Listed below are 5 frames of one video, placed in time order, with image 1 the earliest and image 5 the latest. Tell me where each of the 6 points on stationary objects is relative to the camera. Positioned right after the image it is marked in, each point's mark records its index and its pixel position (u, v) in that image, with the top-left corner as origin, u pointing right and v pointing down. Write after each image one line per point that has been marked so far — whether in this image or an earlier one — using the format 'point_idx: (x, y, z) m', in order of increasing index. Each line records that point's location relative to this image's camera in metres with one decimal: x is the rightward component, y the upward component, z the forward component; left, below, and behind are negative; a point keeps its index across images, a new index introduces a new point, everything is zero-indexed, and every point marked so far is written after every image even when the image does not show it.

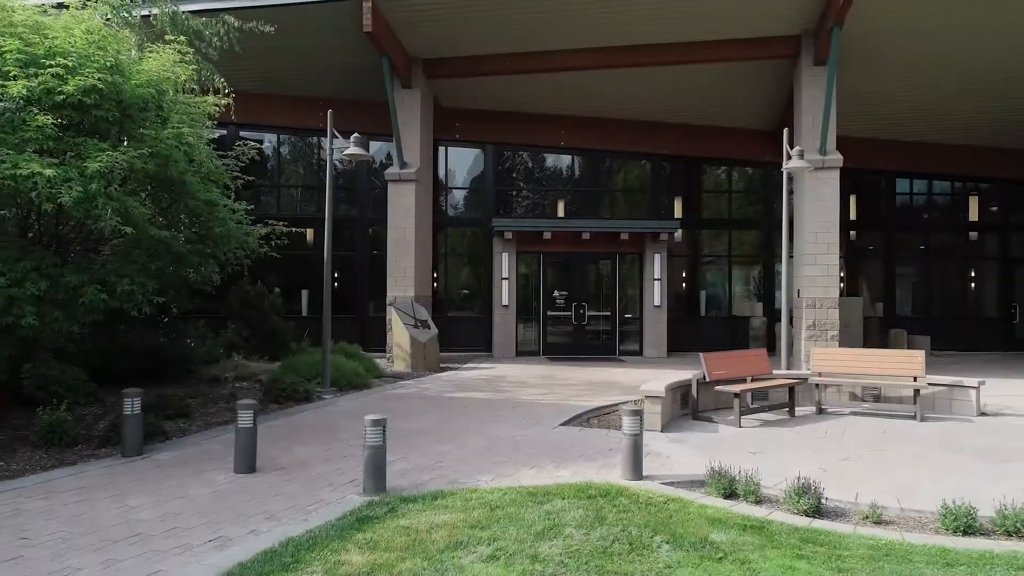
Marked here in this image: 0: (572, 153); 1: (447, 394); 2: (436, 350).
0: (+1.5, +3.4, +18.0) m
1: (-1.0, -1.6, +10.8) m
2: (-1.5, -1.2, +13.6) m
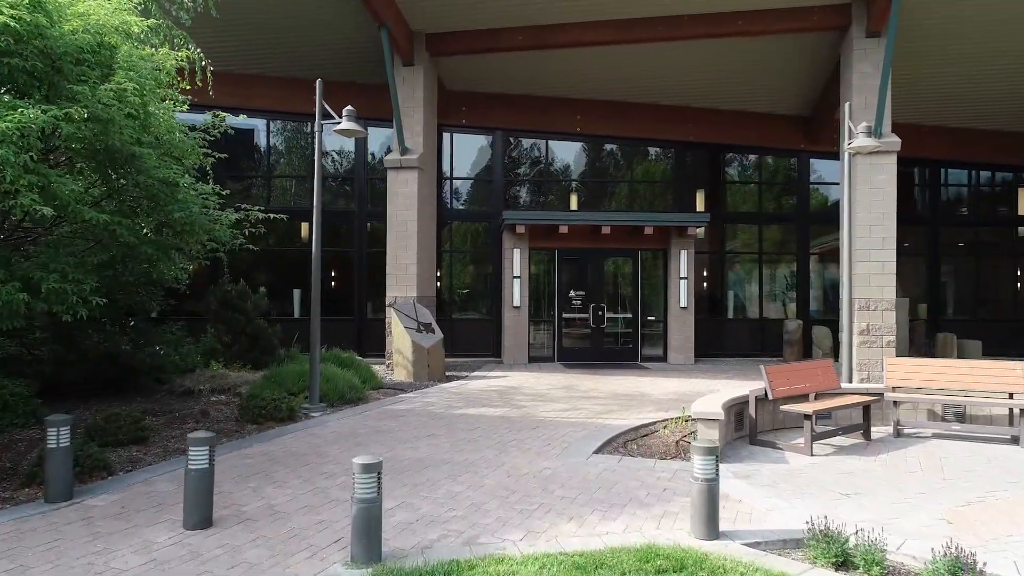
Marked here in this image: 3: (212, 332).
0: (+1.8, +3.4, +16.6) m
1: (-0.7, -1.6, +9.3) m
2: (-1.2, -1.2, +12.2) m
3: (-4.8, -0.7, +11.4) m
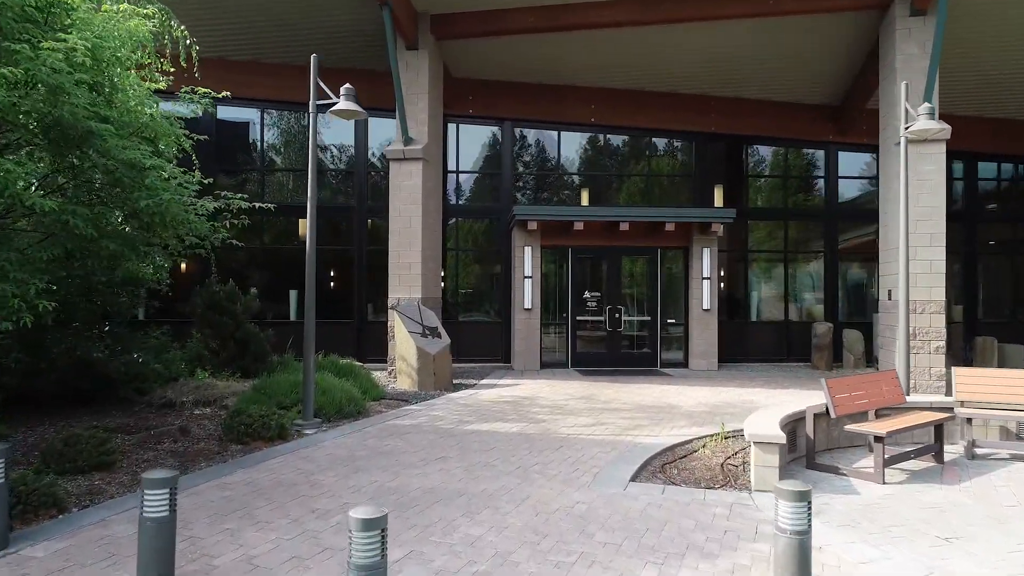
0: (+2.0, +3.4, +15.6) m
1: (-0.5, -1.6, +8.3) m
2: (-1.0, -1.2, +11.2) m
3: (-4.6, -0.7, +10.4) m
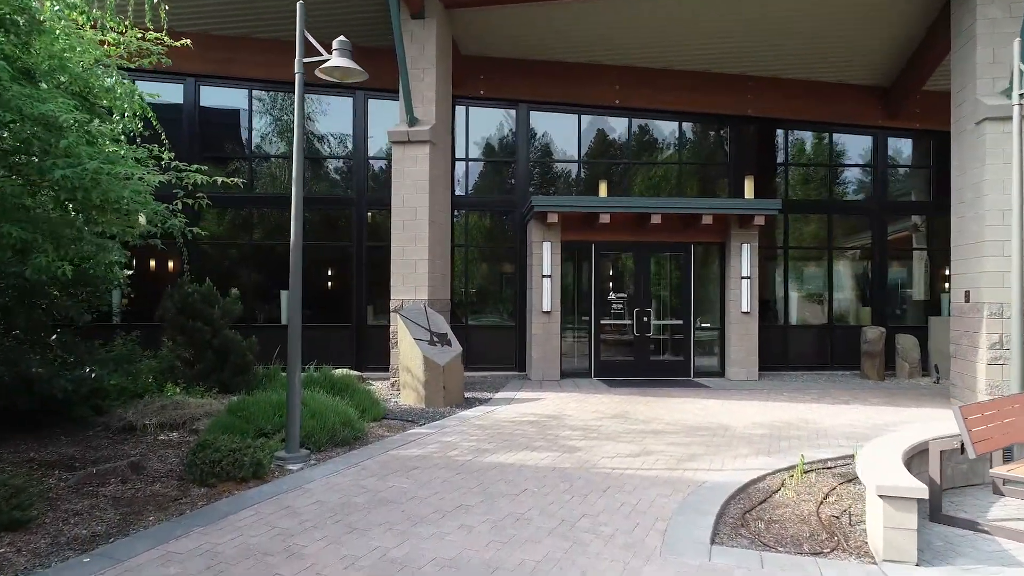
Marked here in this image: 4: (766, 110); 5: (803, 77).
0: (+2.3, +3.4, +14.1) m
1: (-0.2, -1.6, +6.9) m
2: (-0.7, -1.2, +9.7) m
3: (-4.3, -0.7, +8.9) m
4: (+5.0, +3.5, +14.2) m
5: (+5.8, +4.2, +14.2) m
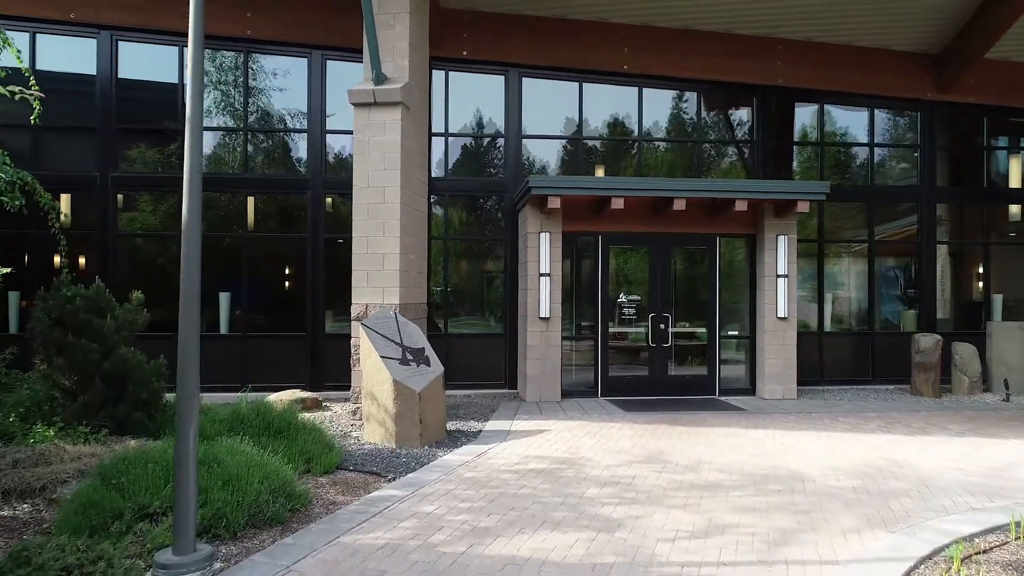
0: (+2.1, +3.4, +12.0) m
1: (-0.2, -1.6, +4.6) m
2: (-0.8, -1.2, +7.5) m
3: (-4.3, -0.8, +6.5) m
4: (+4.8, +3.5, +12.2) m
5: (+5.6, +4.2, +12.2) m
